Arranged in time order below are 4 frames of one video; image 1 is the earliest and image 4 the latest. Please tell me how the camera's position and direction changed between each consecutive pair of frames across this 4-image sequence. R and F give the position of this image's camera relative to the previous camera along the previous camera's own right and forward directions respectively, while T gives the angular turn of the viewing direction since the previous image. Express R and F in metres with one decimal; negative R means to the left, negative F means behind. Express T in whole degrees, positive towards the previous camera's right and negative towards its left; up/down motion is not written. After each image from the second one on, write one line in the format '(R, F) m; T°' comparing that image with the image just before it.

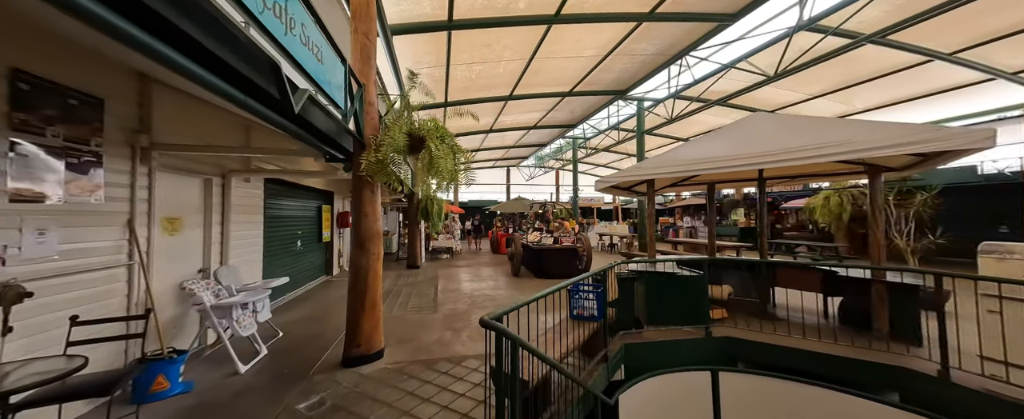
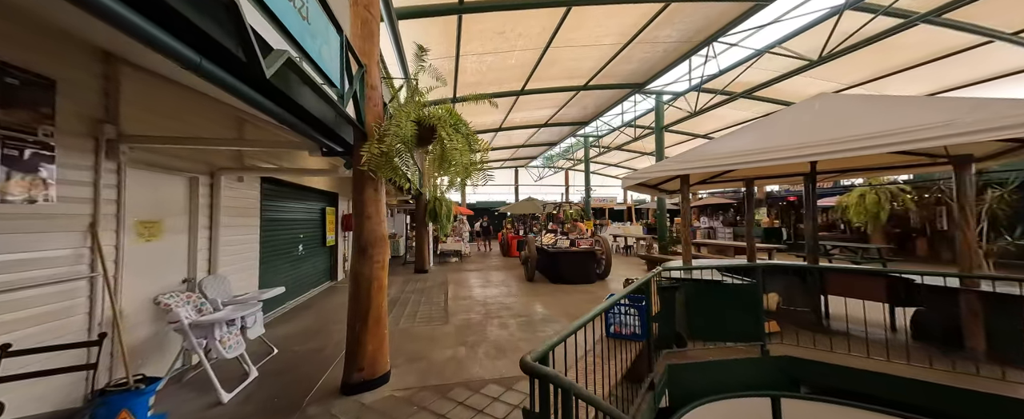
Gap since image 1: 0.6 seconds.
(-0.2, +0.5) m; -1°
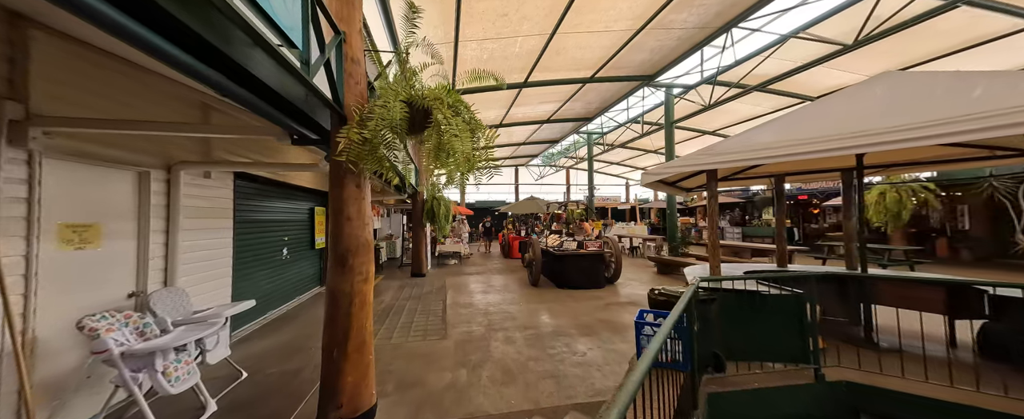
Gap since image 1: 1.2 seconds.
(-0.1, +0.5) m; 0°
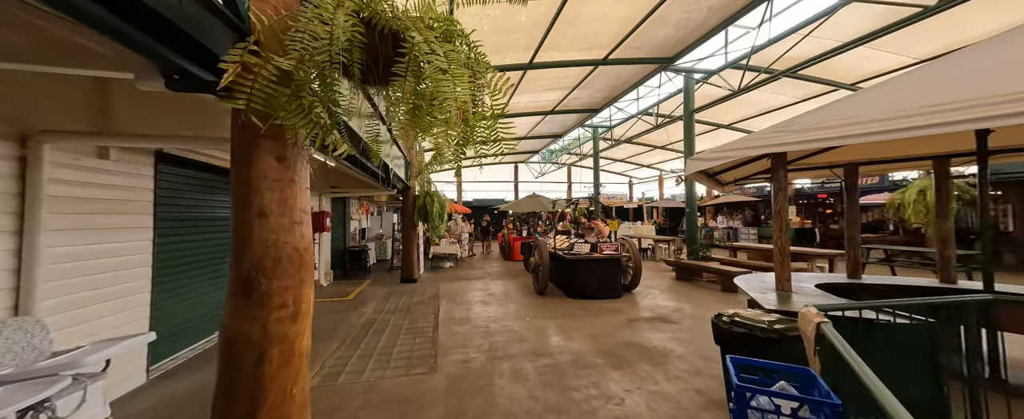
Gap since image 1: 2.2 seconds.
(-0.1, +1.0) m; 0°
